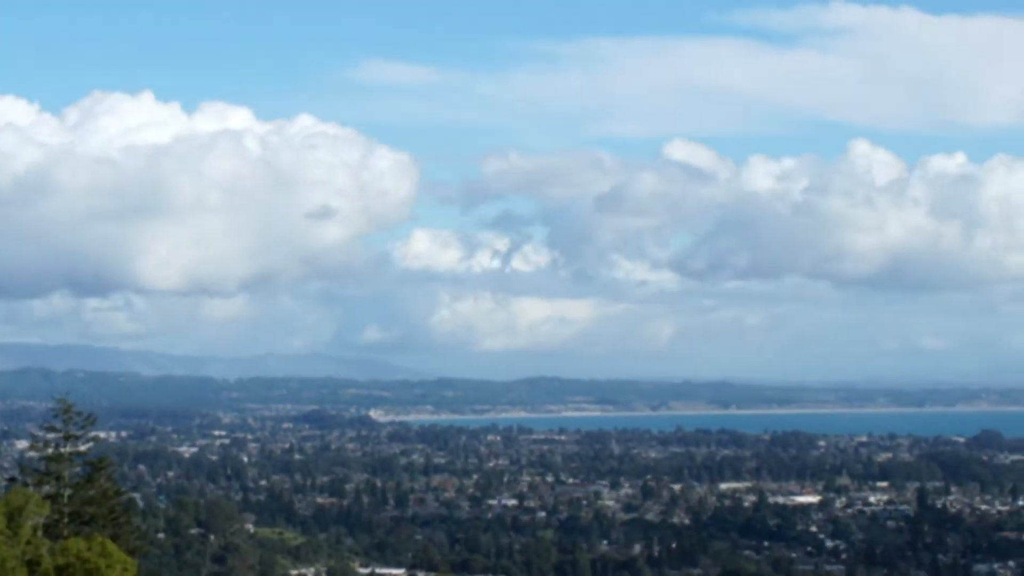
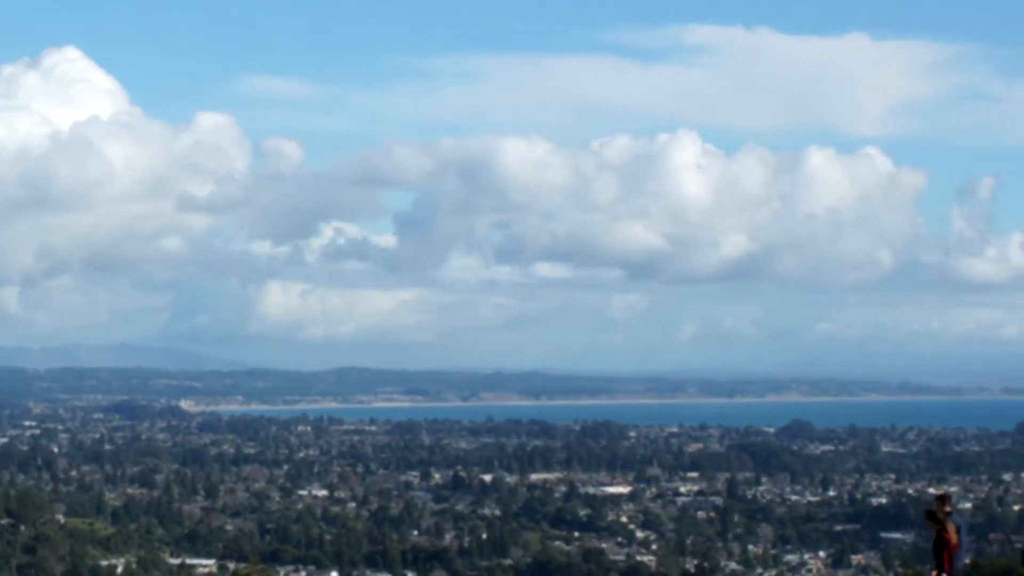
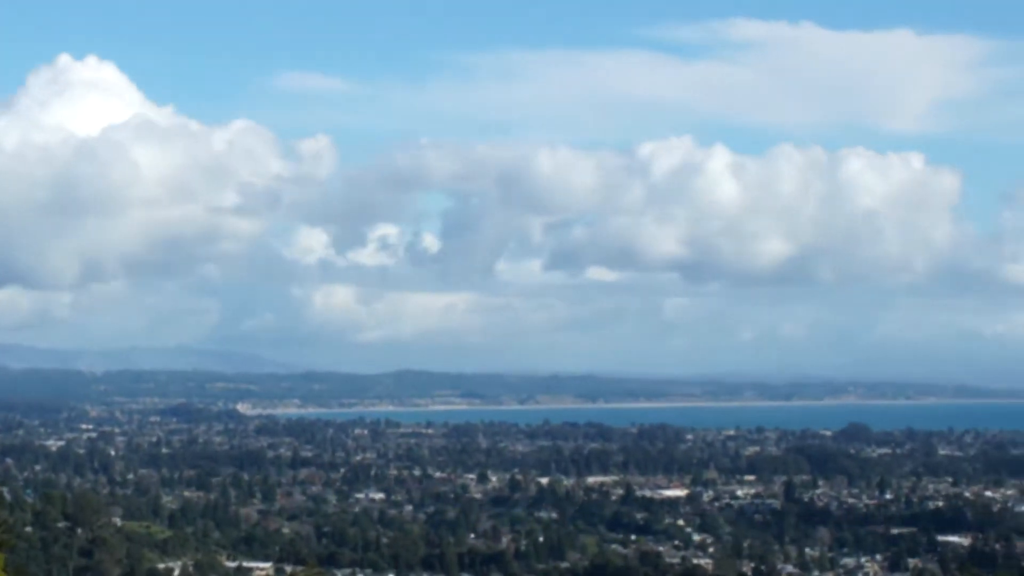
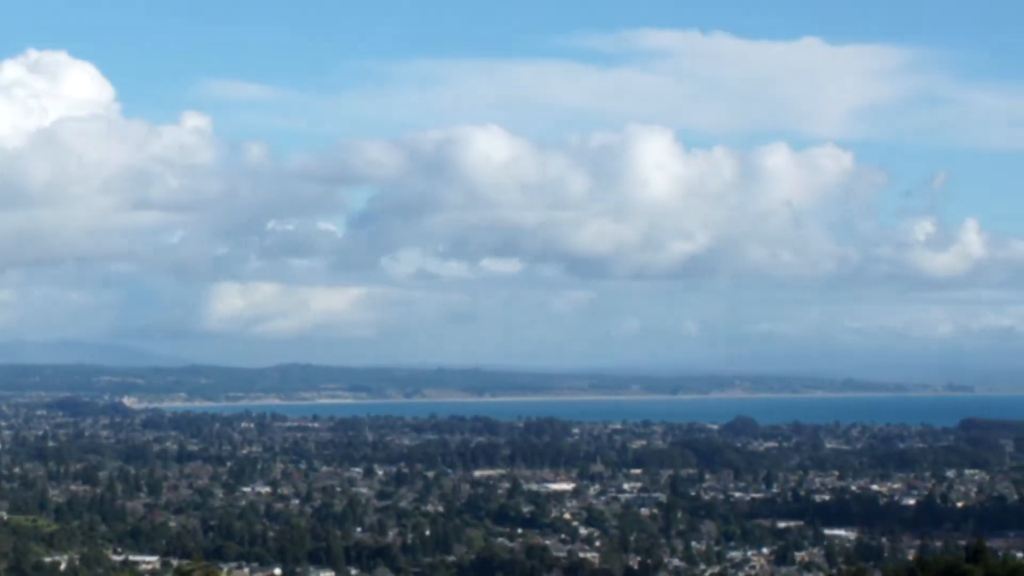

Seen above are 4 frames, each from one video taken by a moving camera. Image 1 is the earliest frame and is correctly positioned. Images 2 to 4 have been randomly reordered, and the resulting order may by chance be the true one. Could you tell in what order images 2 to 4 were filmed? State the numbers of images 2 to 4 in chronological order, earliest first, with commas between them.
3, 2, 4
